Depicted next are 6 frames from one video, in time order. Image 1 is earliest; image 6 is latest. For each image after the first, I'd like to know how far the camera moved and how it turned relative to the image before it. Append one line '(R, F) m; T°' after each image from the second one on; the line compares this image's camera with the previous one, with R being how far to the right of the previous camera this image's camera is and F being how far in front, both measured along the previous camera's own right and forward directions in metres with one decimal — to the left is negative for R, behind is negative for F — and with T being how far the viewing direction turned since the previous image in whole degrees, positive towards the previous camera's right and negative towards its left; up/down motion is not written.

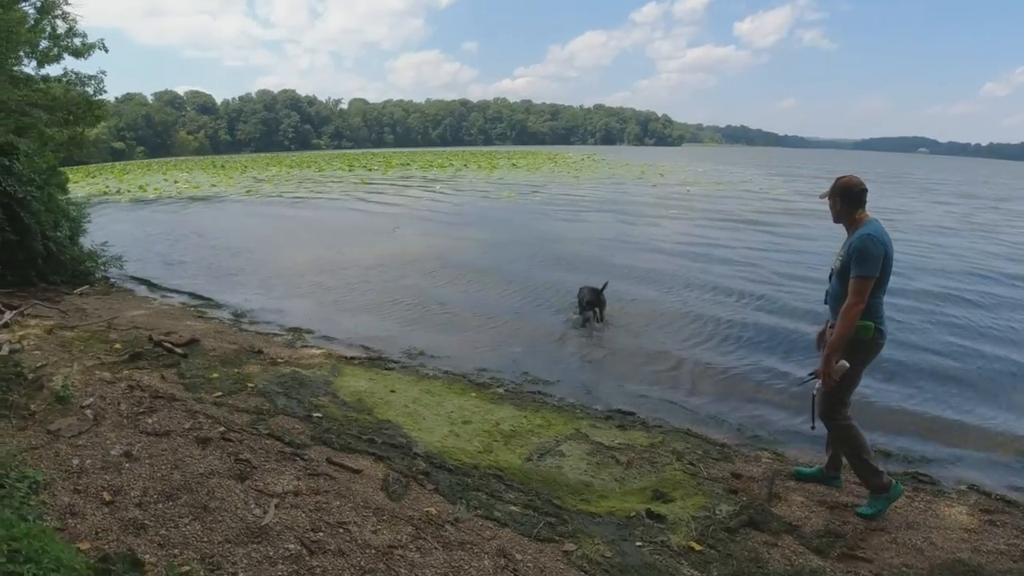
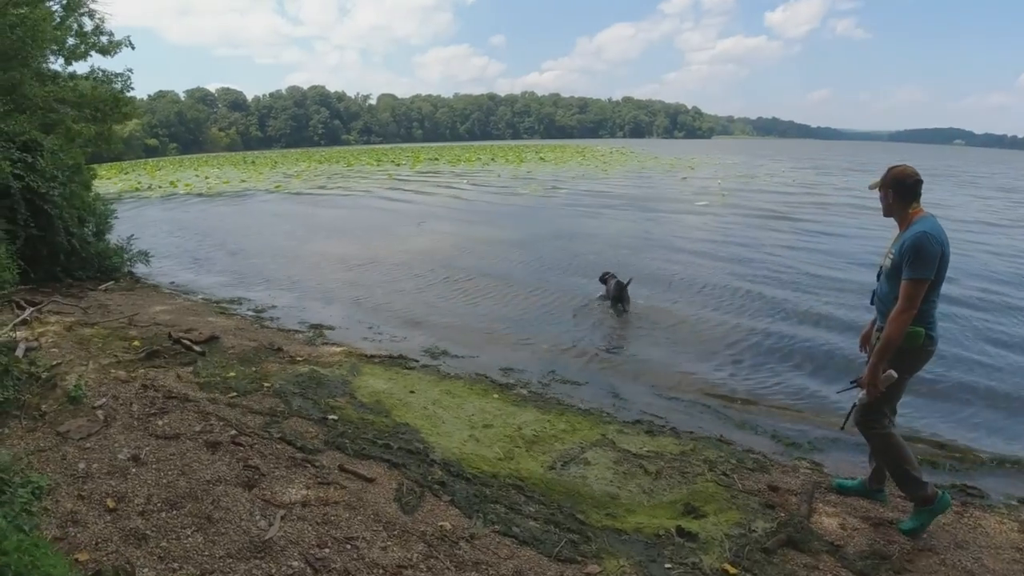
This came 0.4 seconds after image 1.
(0.0, +0.3) m; -2°
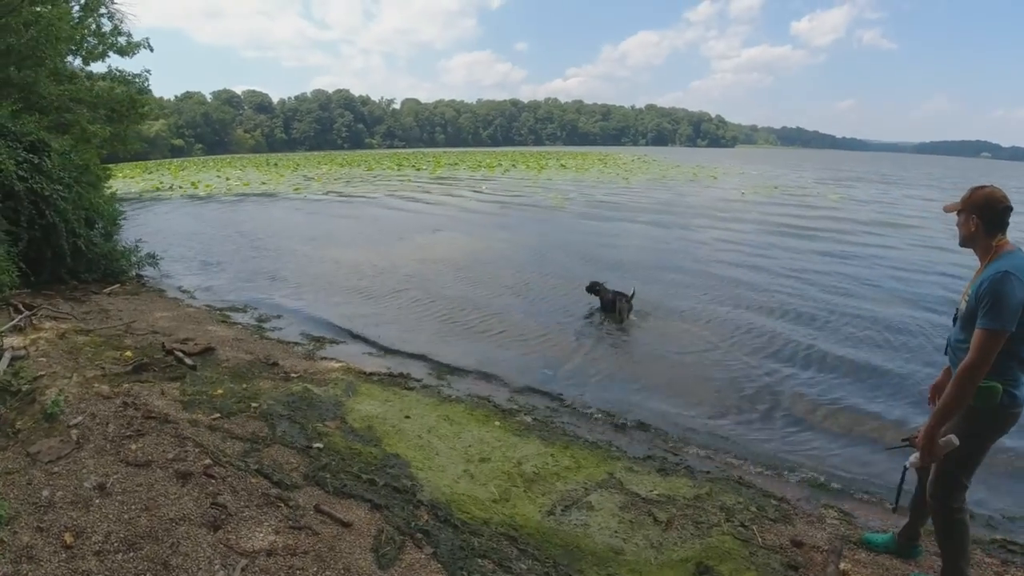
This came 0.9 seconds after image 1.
(+0.1, +0.5) m; -2°
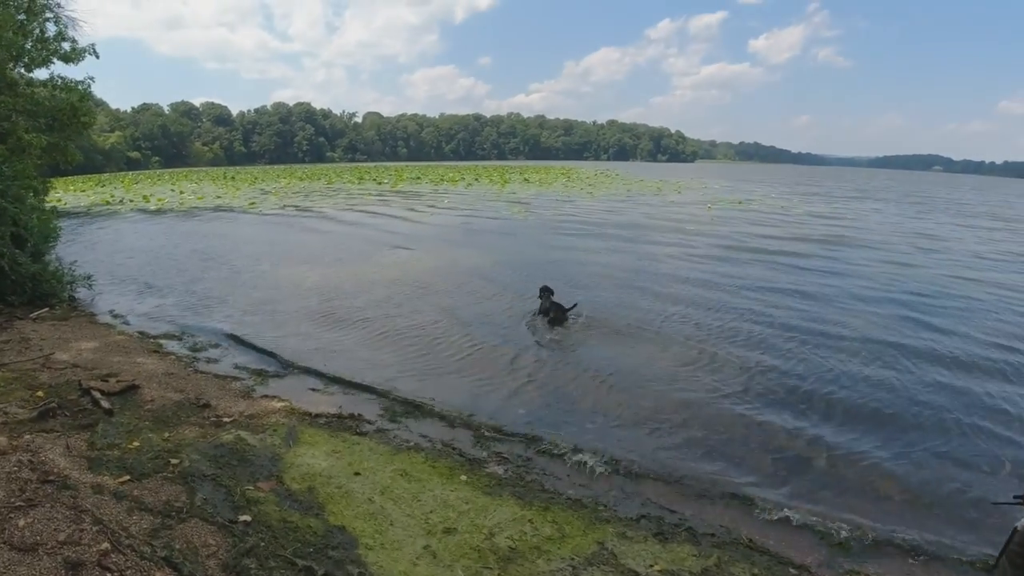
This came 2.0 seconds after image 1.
(0.0, +0.9) m; +3°
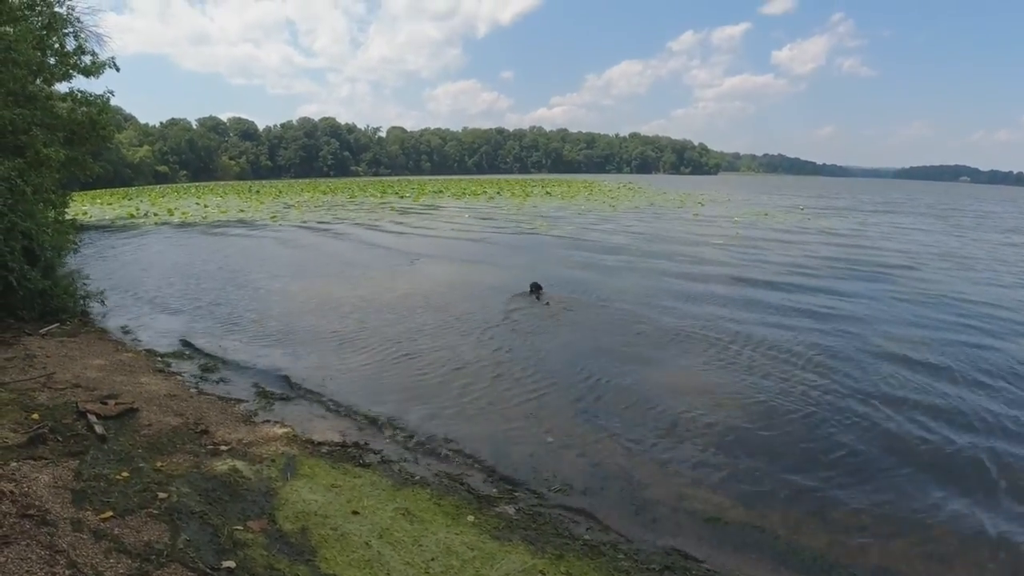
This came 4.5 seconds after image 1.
(+0.1, +0.4) m; -2°
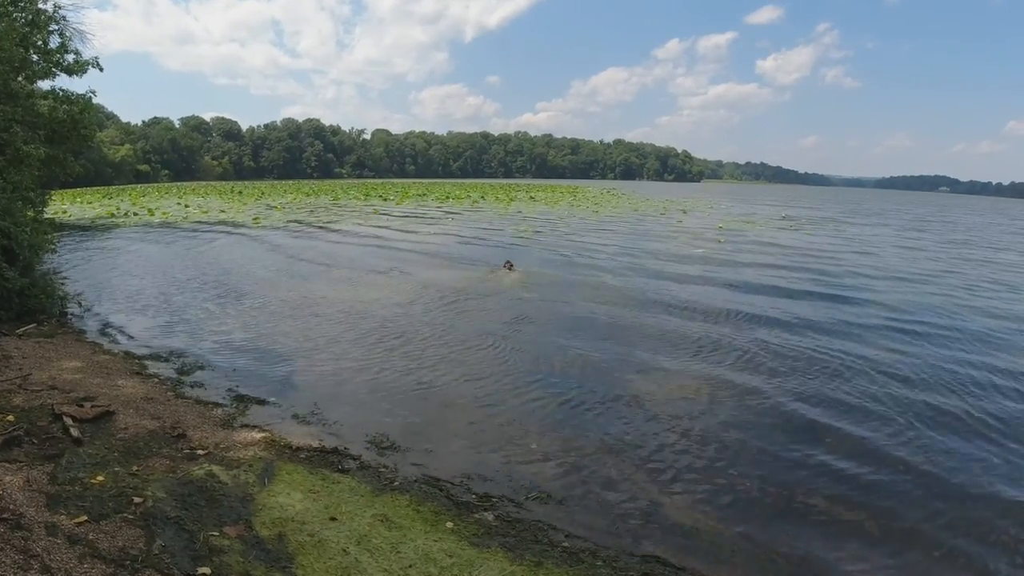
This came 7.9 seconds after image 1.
(0.0, 0.0) m; +1°
